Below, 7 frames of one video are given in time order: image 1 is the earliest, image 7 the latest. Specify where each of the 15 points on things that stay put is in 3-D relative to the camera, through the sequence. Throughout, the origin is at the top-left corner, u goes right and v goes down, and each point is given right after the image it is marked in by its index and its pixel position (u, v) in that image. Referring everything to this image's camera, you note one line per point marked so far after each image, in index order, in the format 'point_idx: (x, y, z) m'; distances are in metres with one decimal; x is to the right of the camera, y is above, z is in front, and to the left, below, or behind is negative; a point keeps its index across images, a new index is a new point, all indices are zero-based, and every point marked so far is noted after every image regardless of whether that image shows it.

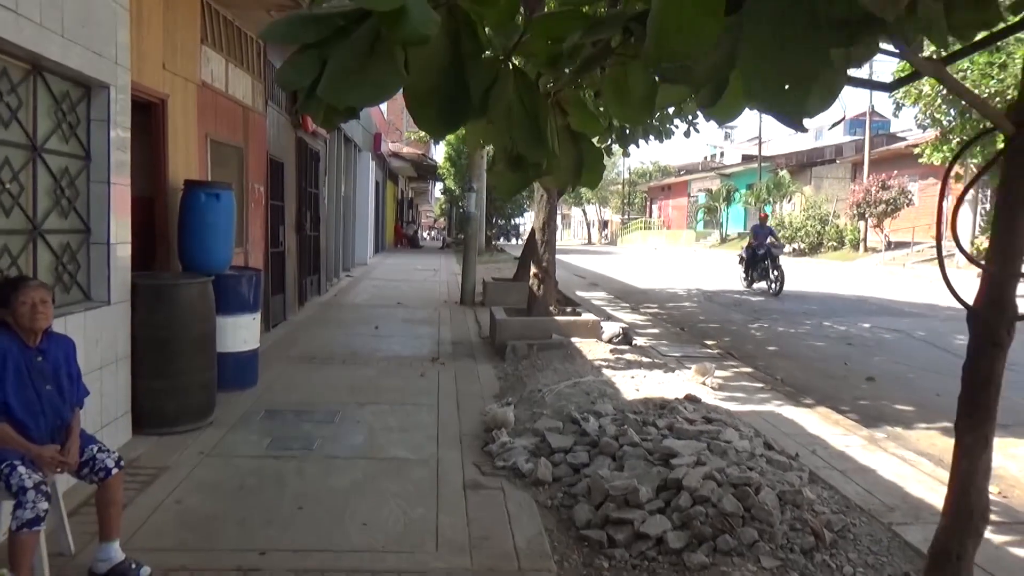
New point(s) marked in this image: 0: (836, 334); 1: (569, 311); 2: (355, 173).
0: (+4.5, -0.6, +10.7) m
1: (+0.7, -0.3, +8.8) m
2: (-3.6, +2.6, +17.9) m
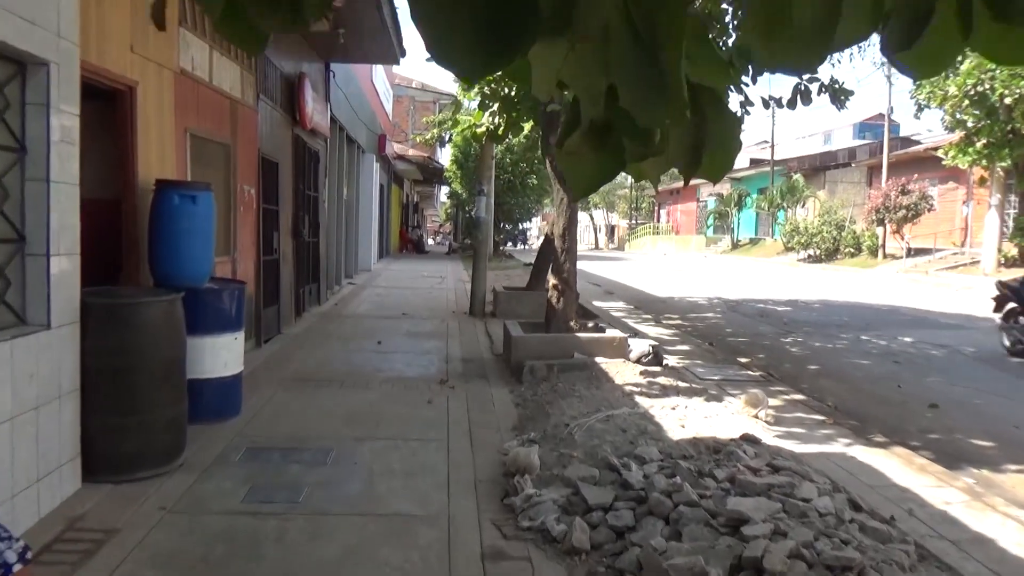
0: (+4.6, -0.8, +9.8) m
1: (+0.8, -0.4, +8.0) m
2: (-3.4, +2.5, +17.1) m
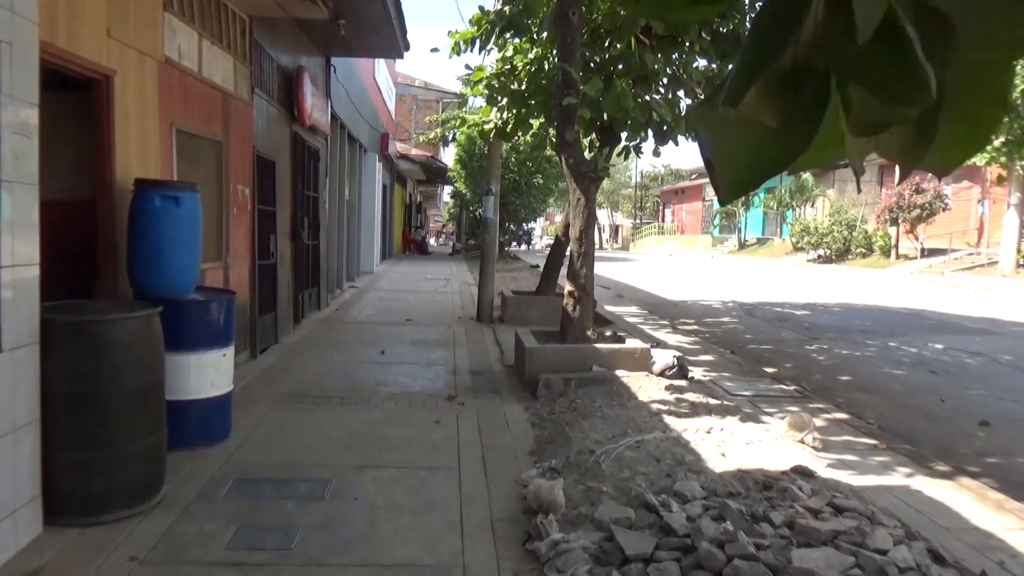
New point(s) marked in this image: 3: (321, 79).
0: (+4.8, -0.8, +9.3) m
1: (+0.9, -0.5, +7.5) m
2: (-3.2, +2.4, +16.6) m
3: (-2.8, +3.0, +11.2) m
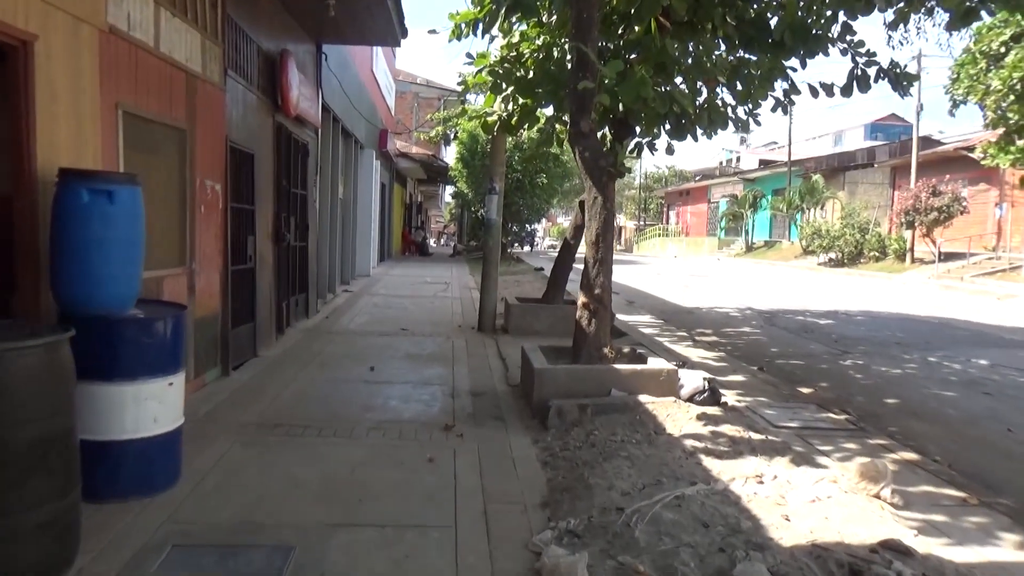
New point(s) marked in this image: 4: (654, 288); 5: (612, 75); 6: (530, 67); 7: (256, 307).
0: (+4.8, -1.0, +8.4) m
1: (+1.0, -0.5, +6.6) m
2: (-3.2, +2.3, +15.7) m
3: (-2.7, +2.9, +10.4) m
4: (+3.3, 0.0, +18.2) m
5: (+0.7, +1.6, +5.8) m
6: (+0.2, +2.6, +9.0) m
7: (-2.5, -0.2, +7.7) m
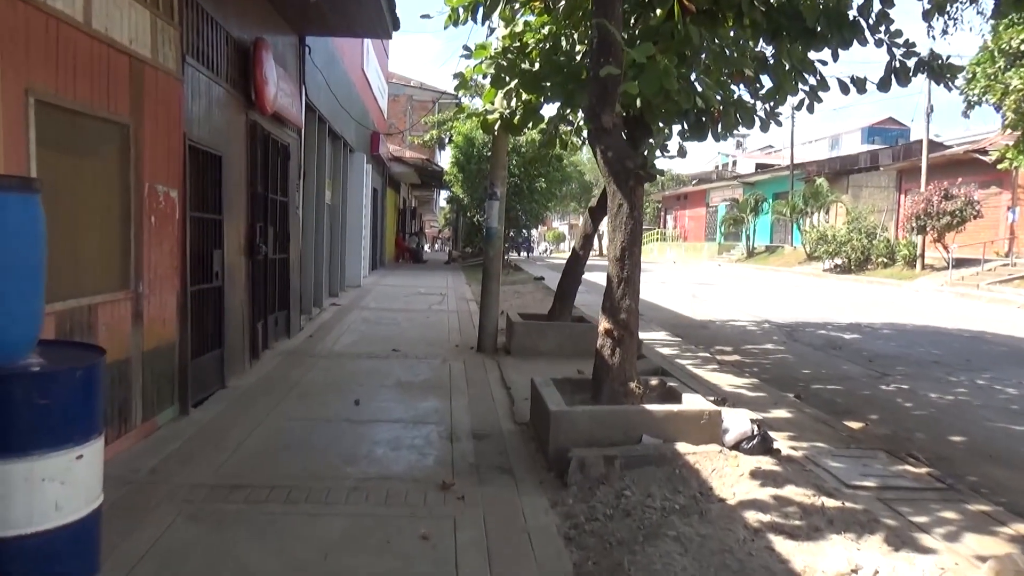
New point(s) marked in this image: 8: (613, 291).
0: (+4.9, -1.1, +7.5) m
1: (+1.0, -0.7, +5.6) m
2: (-3.2, +2.1, +14.8) m
3: (-2.7, +2.7, +9.4) m
4: (+3.3, -0.2, +17.2) m
5: (+0.8, +1.4, +4.8) m
6: (+0.2, +2.4, +8.0) m
7: (-2.5, -0.4, +6.7) m
8: (+0.7, 0.0, +5.3) m
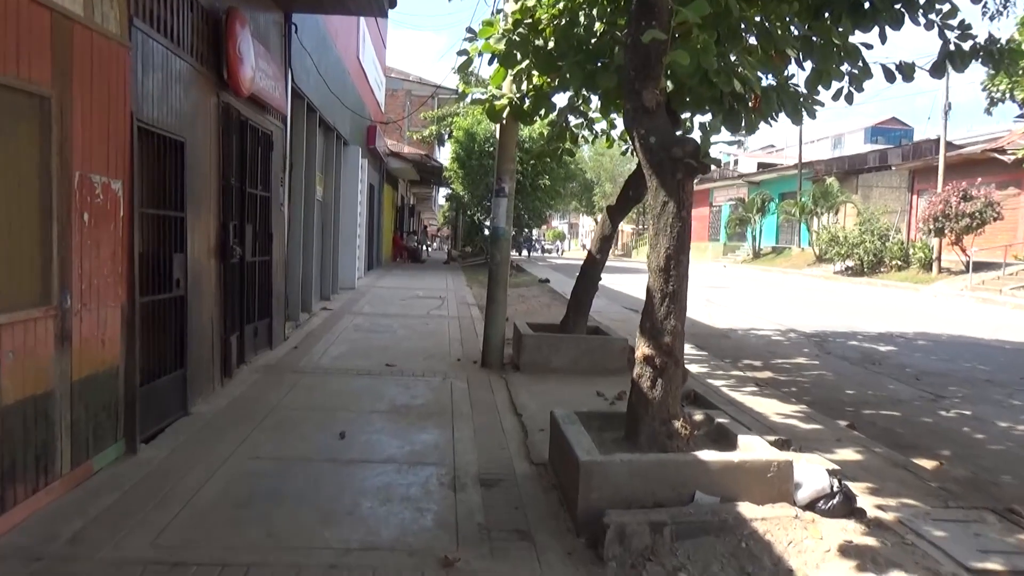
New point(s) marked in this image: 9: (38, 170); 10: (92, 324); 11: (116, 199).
0: (+4.9, -1.2, +6.5) m
1: (+1.1, -0.8, +4.7) m
2: (-3.1, +2.0, +13.8) m
3: (-2.6, +2.7, +8.4) m
4: (+3.4, -0.3, +16.3) m
5: (+0.9, +1.3, +3.8) m
6: (+0.3, +2.3, +7.1) m
7: (-2.4, -0.4, +5.7) m
8: (+0.8, -0.1, +4.4) m
9: (-2.3, +0.6, +3.8) m
10: (-2.3, -0.2, +4.2) m
11: (-2.3, +0.5, +4.5) m
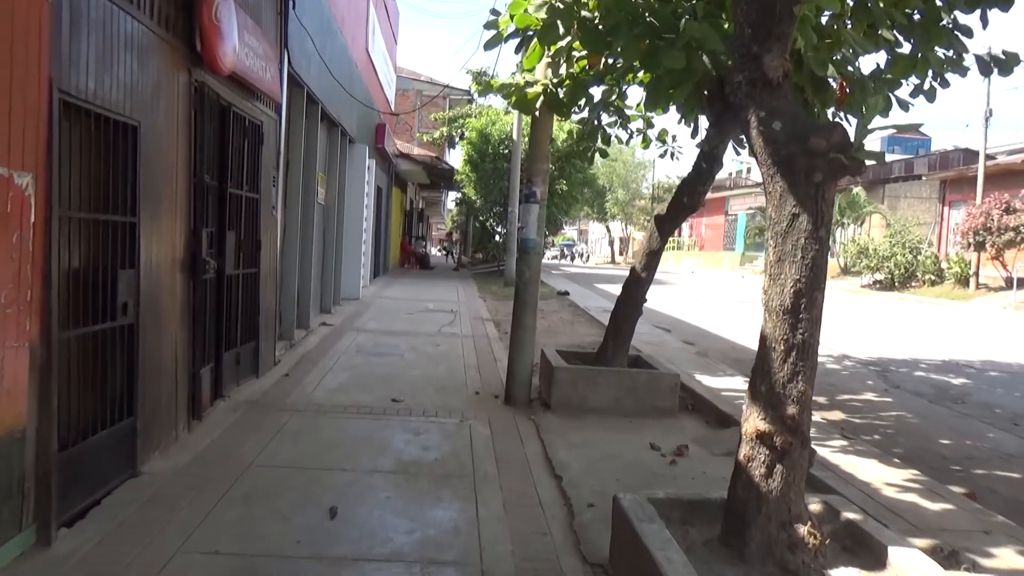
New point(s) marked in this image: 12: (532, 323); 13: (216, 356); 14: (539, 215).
0: (+5.2, -1.5, +5.2) m
1: (+1.4, -1.0, +3.4) m
2: (-2.7, +1.8, +12.6) m
3: (-2.2, +2.5, +7.2) m
4: (+3.7, -0.6, +15.0) m
5: (+1.2, +1.1, +2.6) m
6: (+0.6, +2.1, +5.8) m
7: (-2.2, -0.6, +4.5) m
8: (+1.0, -0.3, +3.1) m
9: (-2.0, +0.4, +2.5) m
10: (-2.1, -0.3, +3.0) m
11: (-2.0, +0.4, +3.2) m
12: (+0.2, -0.3, +6.8) m
13: (-2.3, -0.5, +6.0) m
14: (+0.2, +0.6, +6.9) m
